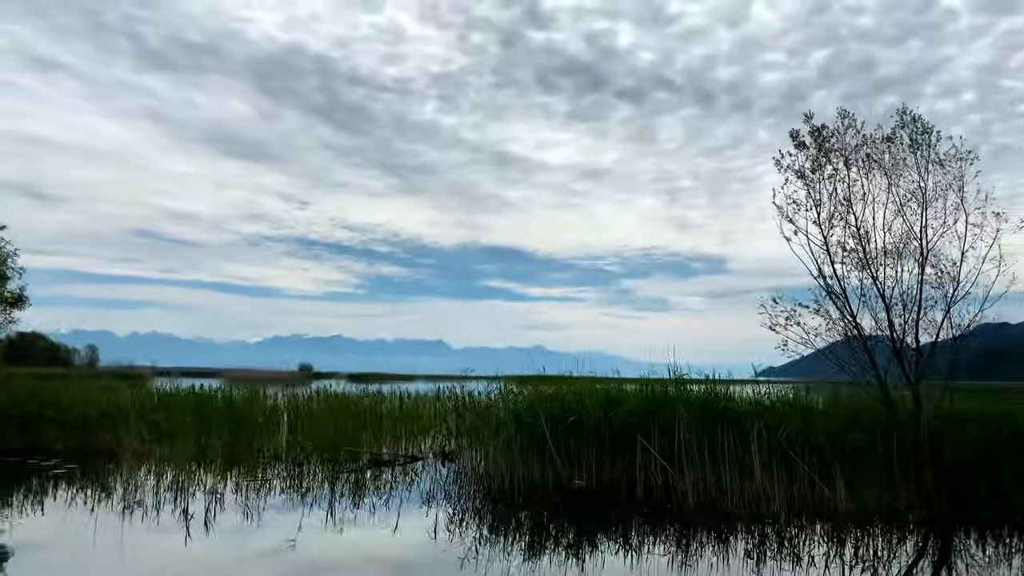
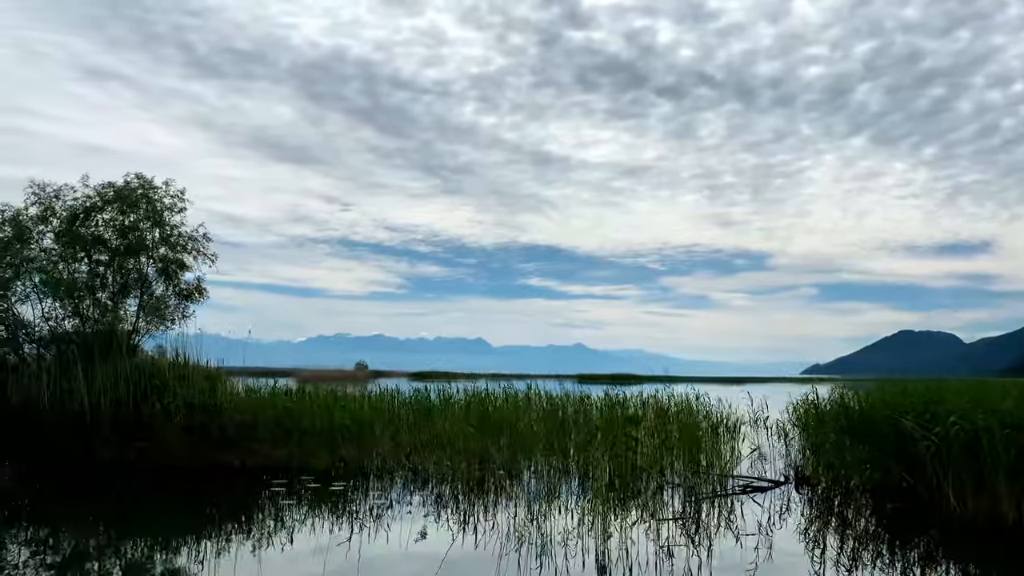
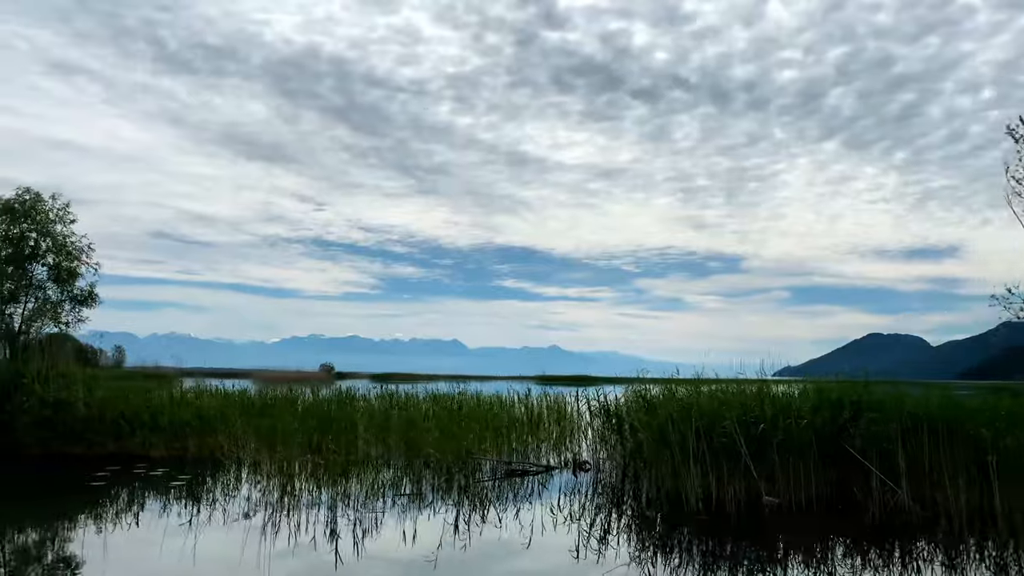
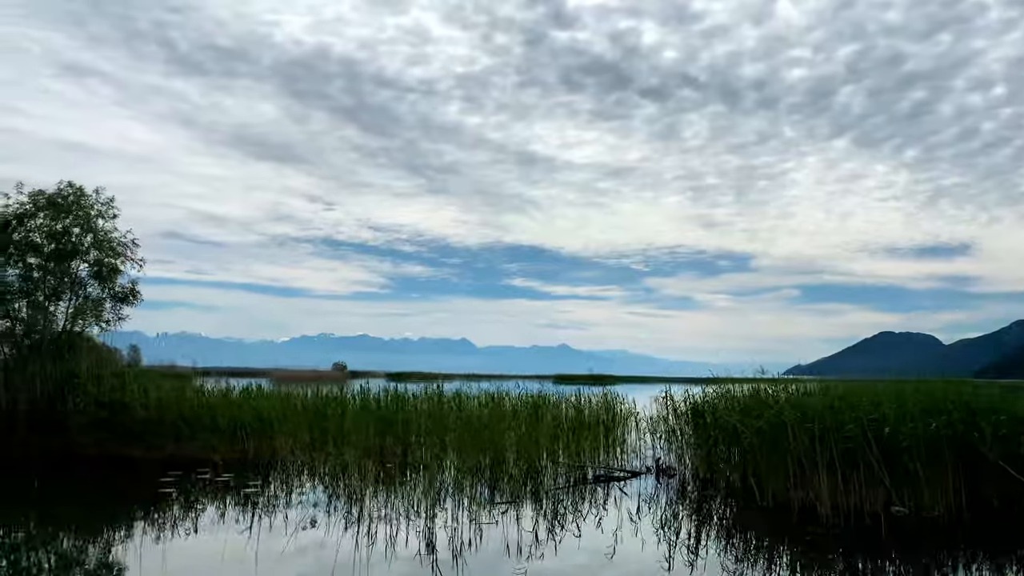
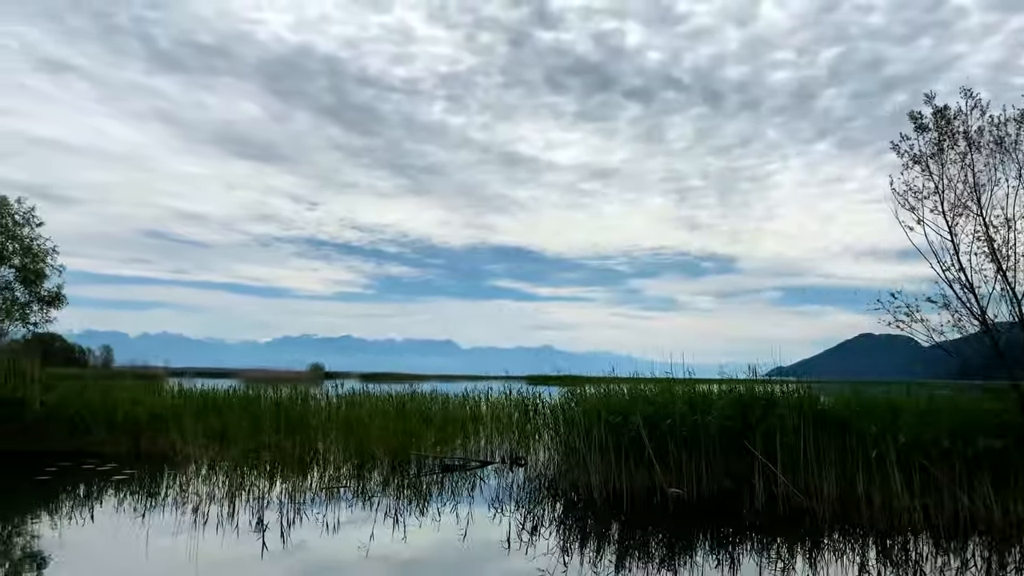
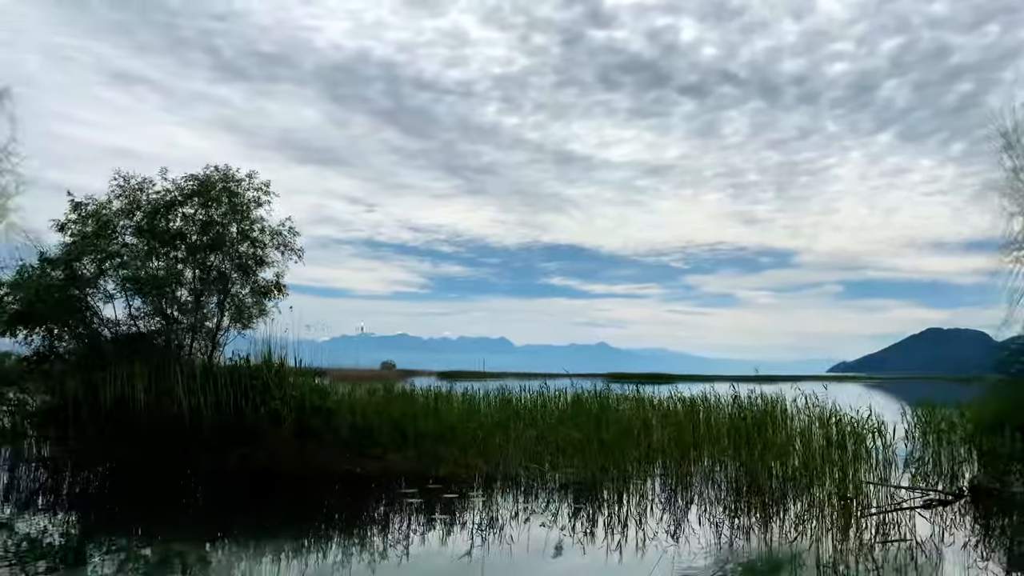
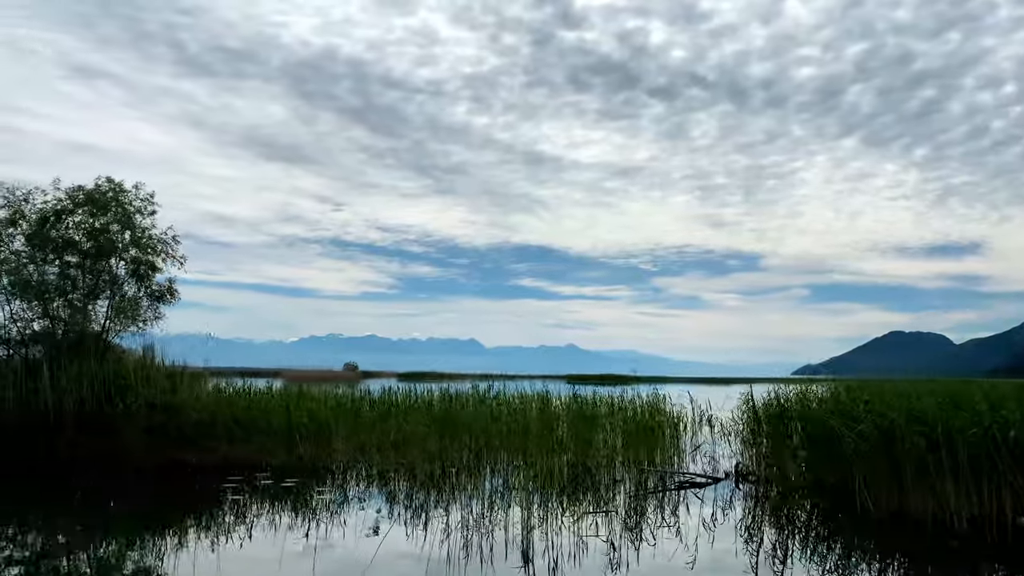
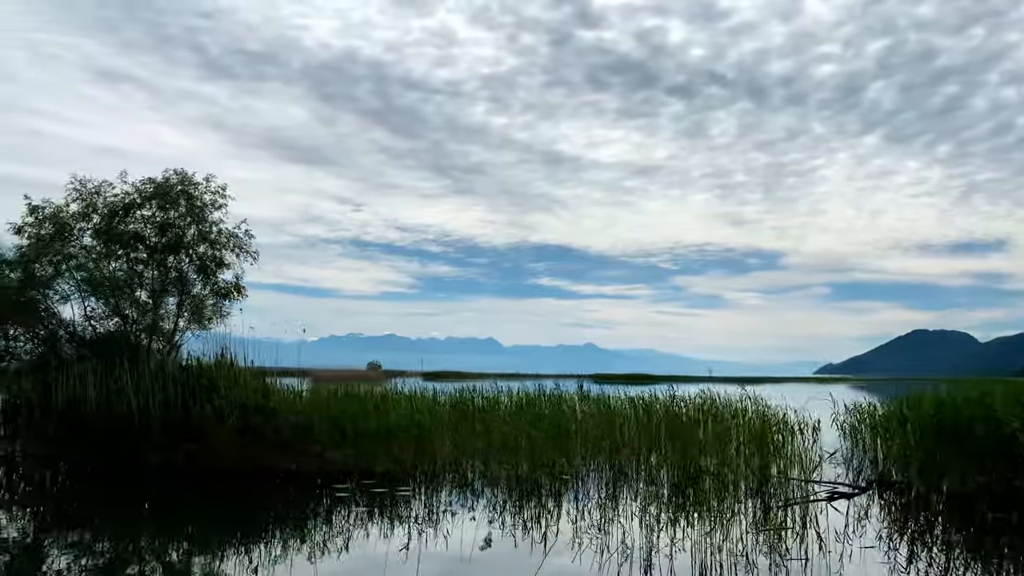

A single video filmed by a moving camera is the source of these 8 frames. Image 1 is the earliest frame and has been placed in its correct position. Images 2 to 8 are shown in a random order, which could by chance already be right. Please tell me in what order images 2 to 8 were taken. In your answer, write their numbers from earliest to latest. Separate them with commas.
5, 3, 4, 7, 2, 8, 6
